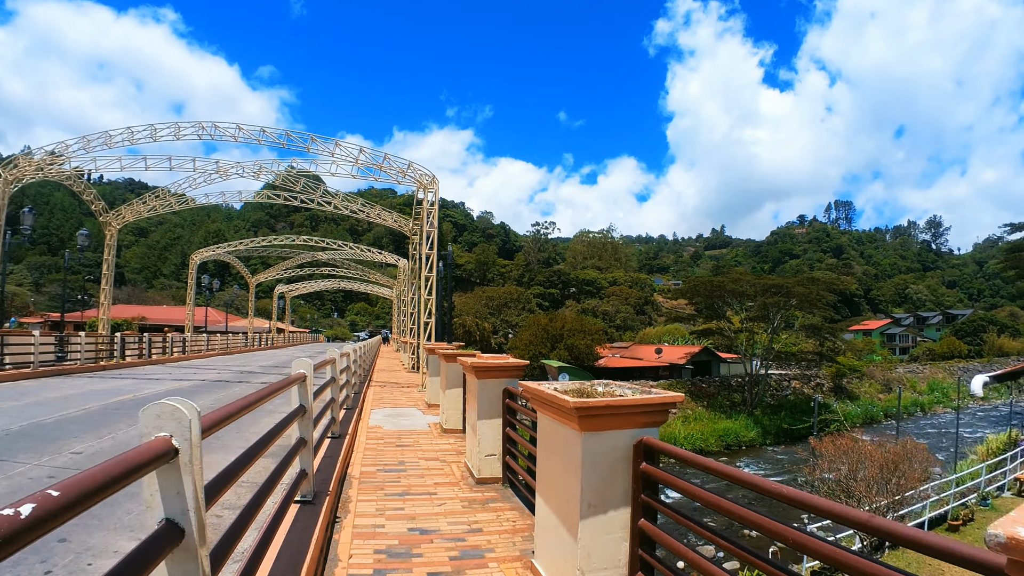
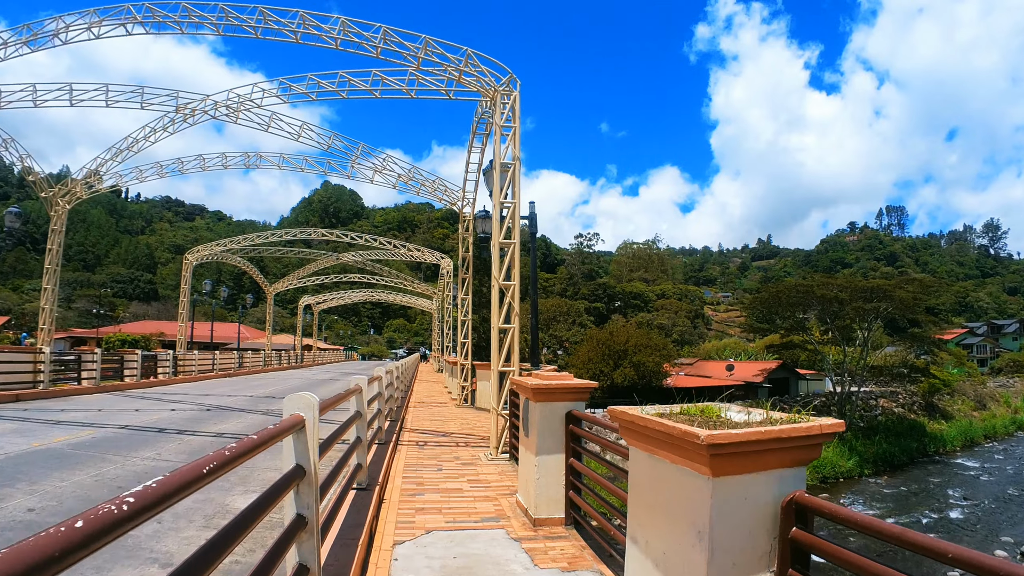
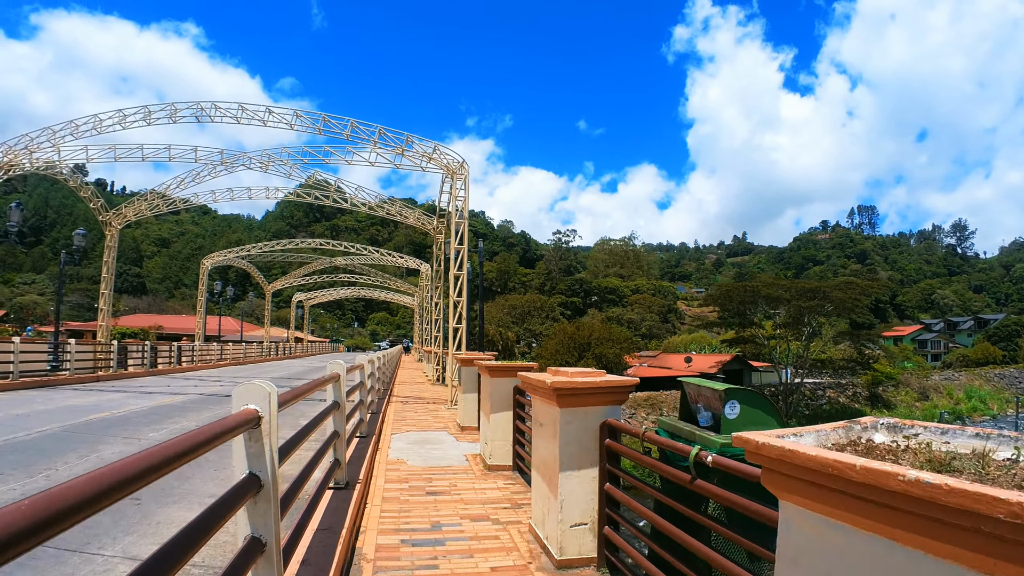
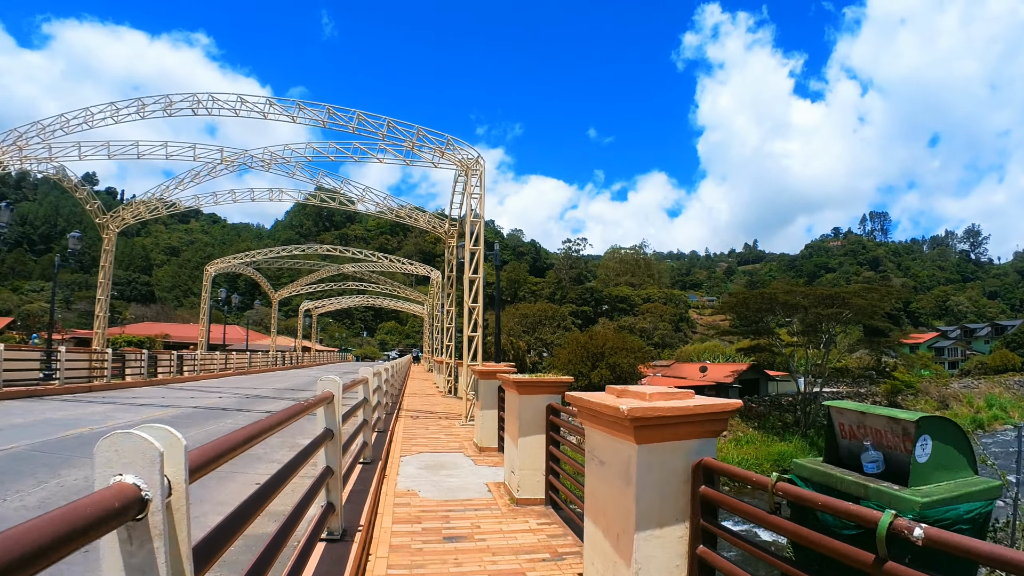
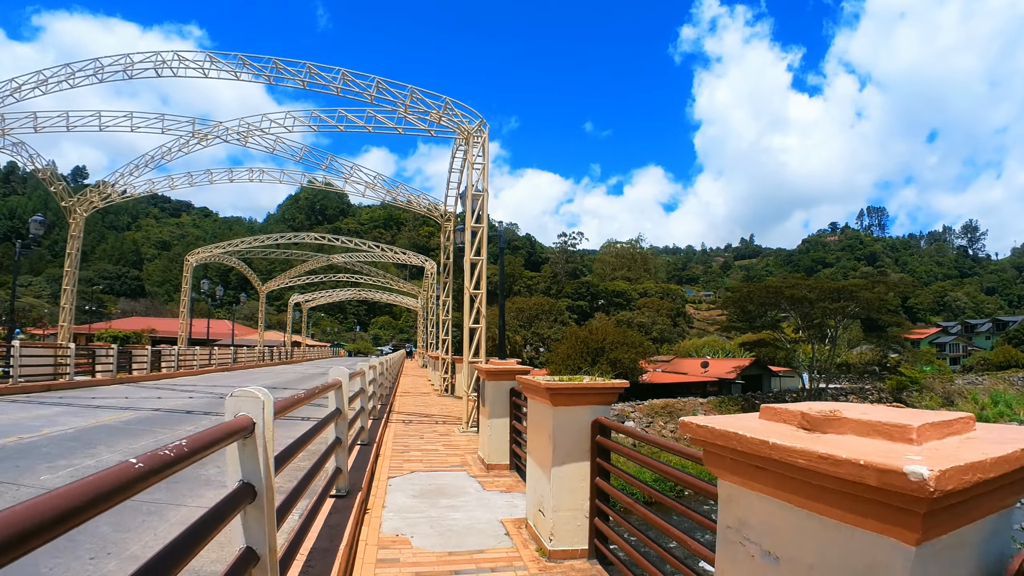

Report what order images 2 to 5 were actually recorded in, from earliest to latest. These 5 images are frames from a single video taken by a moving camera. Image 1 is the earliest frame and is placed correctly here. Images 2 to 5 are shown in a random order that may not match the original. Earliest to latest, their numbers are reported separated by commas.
3, 4, 5, 2
